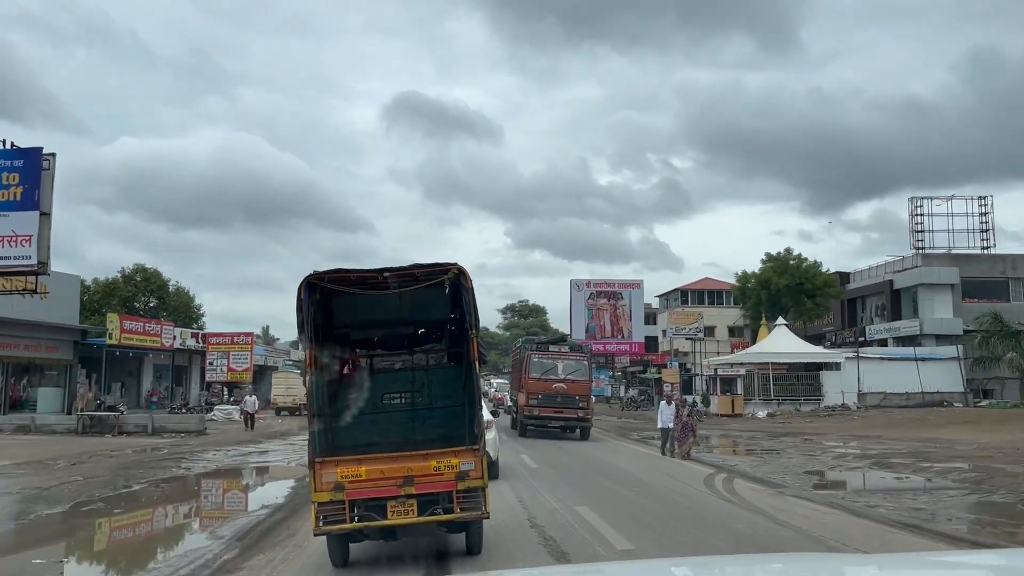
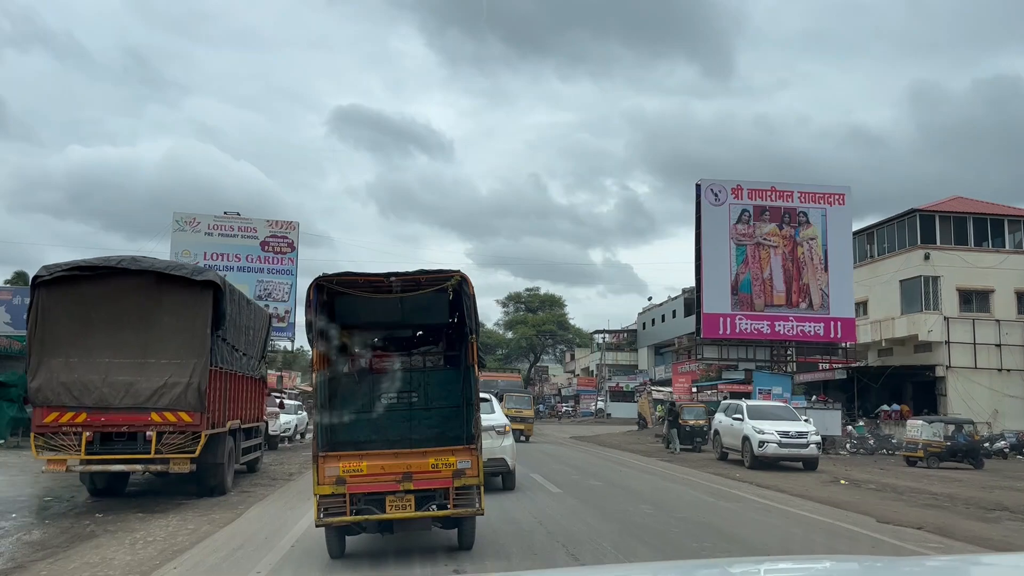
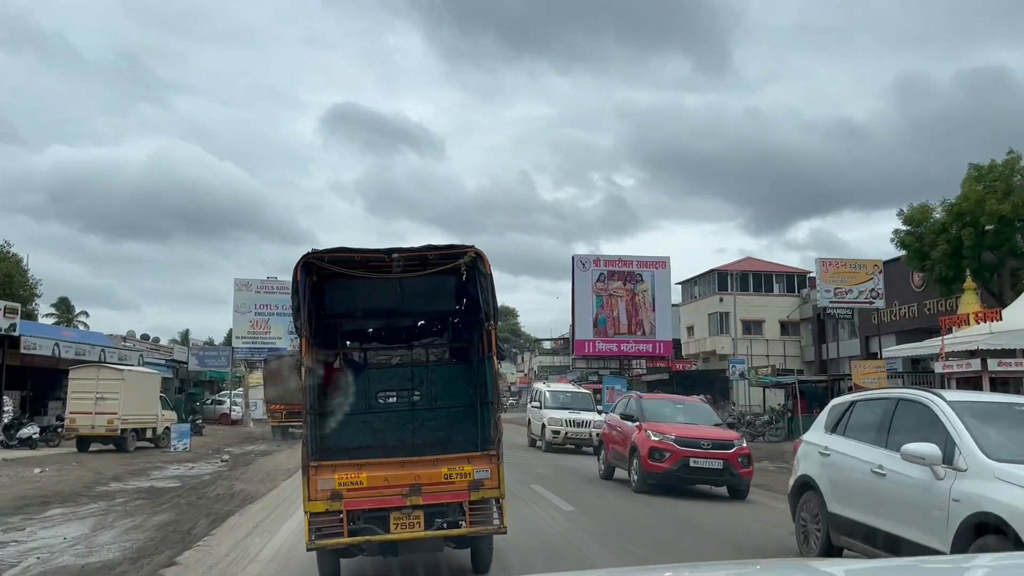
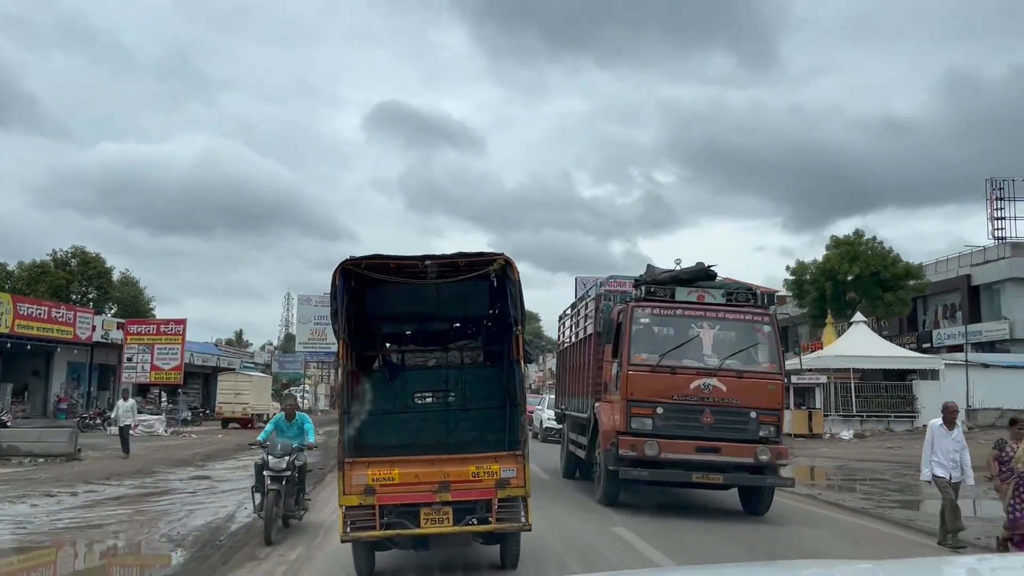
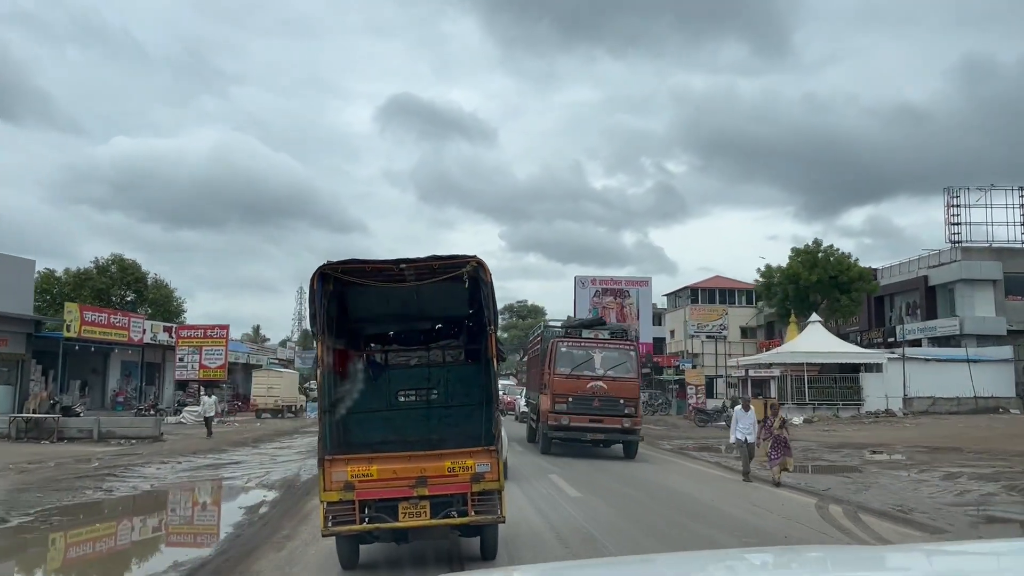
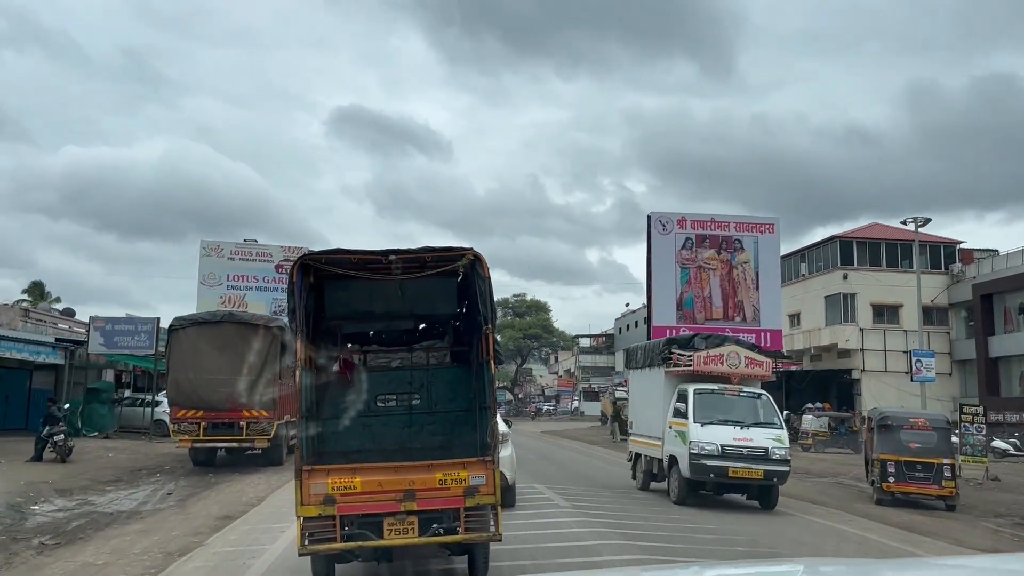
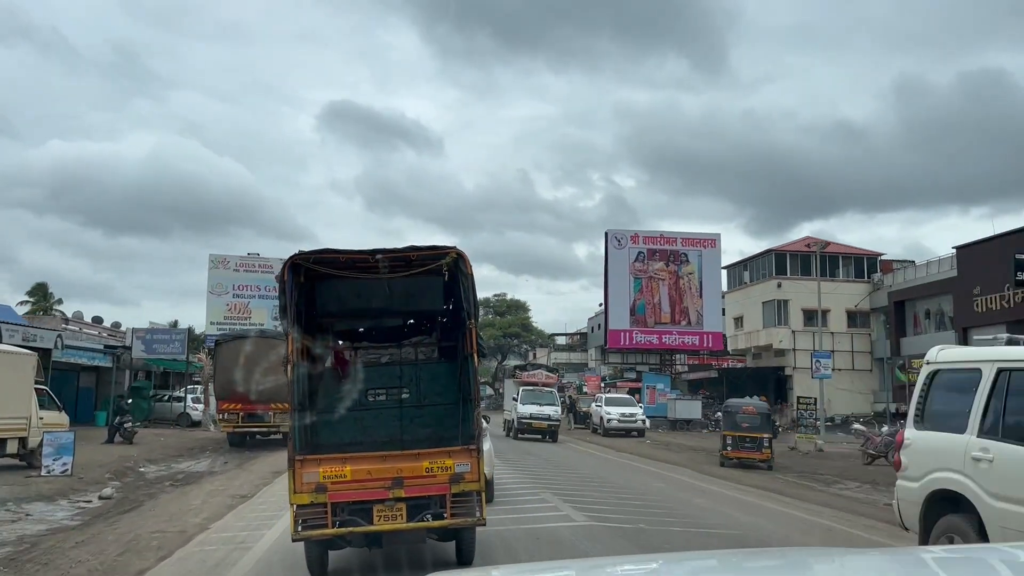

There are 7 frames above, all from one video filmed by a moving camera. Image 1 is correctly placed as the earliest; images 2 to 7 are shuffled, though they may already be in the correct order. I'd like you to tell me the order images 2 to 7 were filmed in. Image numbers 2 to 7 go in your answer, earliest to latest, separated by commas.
5, 4, 3, 7, 6, 2
